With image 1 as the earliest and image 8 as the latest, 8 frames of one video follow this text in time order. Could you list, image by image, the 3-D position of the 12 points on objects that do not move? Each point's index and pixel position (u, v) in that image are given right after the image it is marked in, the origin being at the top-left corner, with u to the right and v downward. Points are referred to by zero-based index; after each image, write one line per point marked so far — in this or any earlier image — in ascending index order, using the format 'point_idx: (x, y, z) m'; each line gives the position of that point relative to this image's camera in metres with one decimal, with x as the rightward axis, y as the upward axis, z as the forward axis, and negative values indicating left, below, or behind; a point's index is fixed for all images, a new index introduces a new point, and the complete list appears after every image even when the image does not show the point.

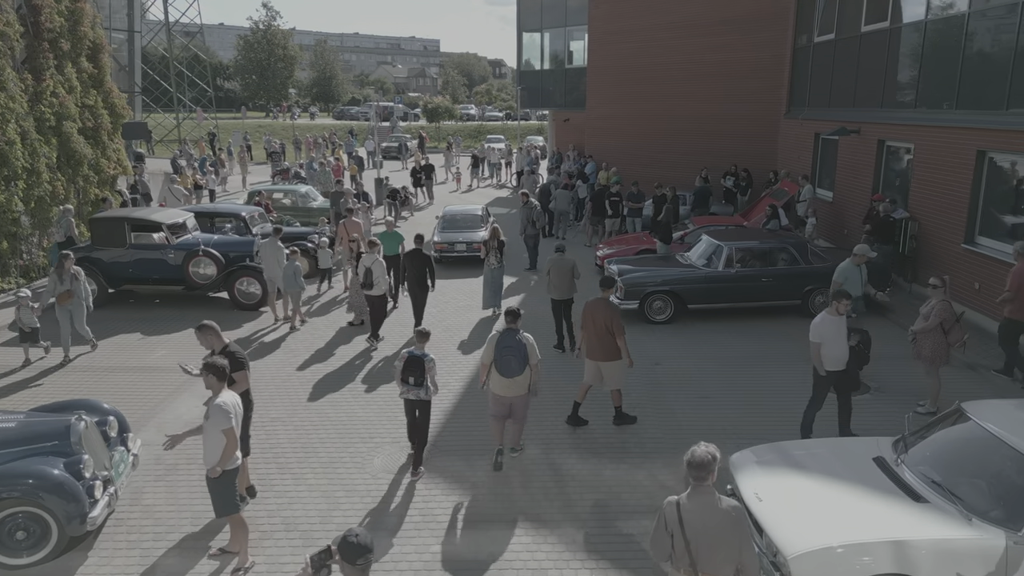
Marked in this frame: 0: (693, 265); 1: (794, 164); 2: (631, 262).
0: (+2.9, +0.4, +12.7) m
1: (+6.9, +3.0, +19.8) m
2: (+2.0, +0.4, +13.4) m
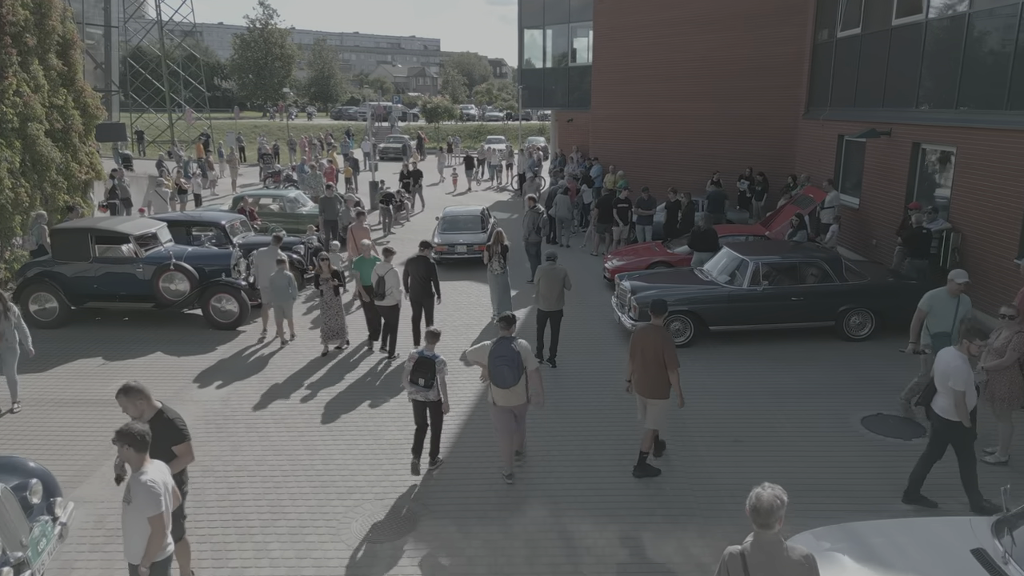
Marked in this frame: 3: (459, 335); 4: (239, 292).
0: (+2.9, +0.1, +11.5) m
1: (+7.0, +2.8, +18.5) m
2: (+2.0, +0.2, +12.2) m
3: (-0.9, -0.7, +14.0) m
4: (-4.3, -0.1, +12.6) m
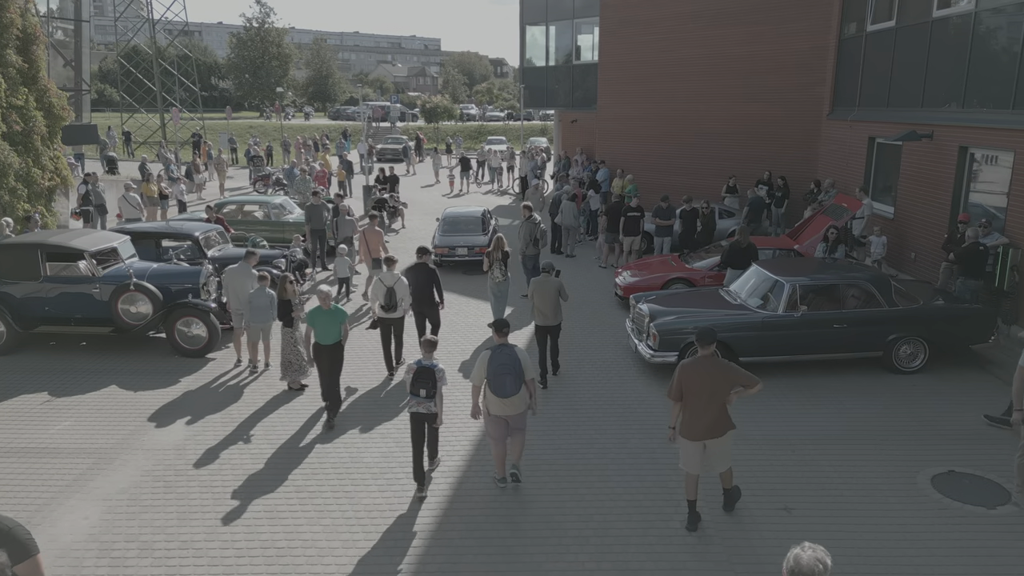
0: (+2.9, -0.2, +10.1) m
1: (+7.0, +2.4, +17.2) m
2: (+2.1, -0.1, +10.8) m
3: (-0.9, -1.1, +12.6) m
4: (-4.2, -0.4, +11.2) m
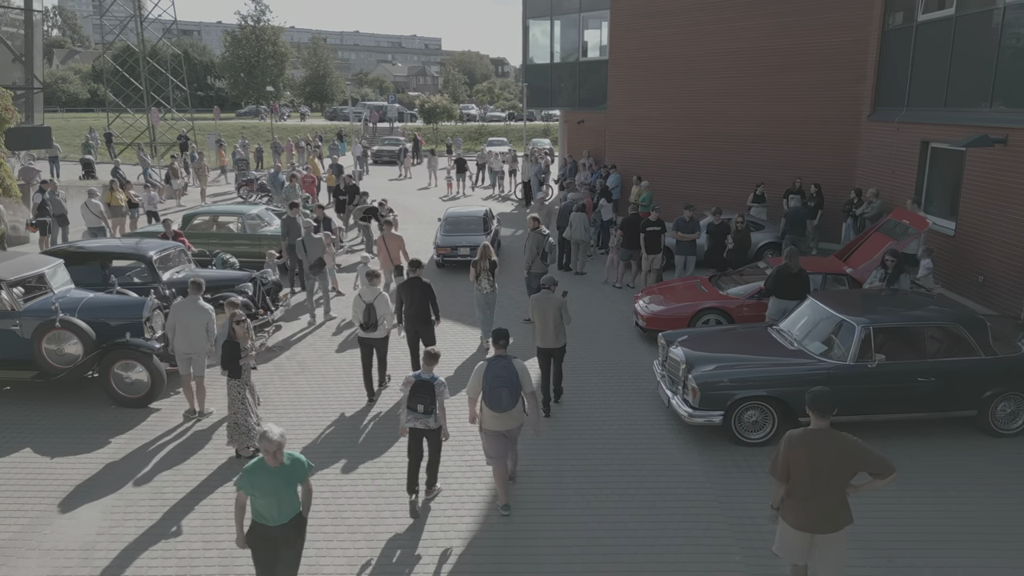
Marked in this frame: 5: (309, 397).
0: (+3.0, -0.6, +8.2) m
1: (+7.1, +2.0, +15.2) m
2: (+2.1, -0.6, +8.9) m
3: (-0.8, -1.5, +10.7) m
4: (-4.2, -0.8, +9.3) m
5: (-2.5, -1.3, +10.0) m
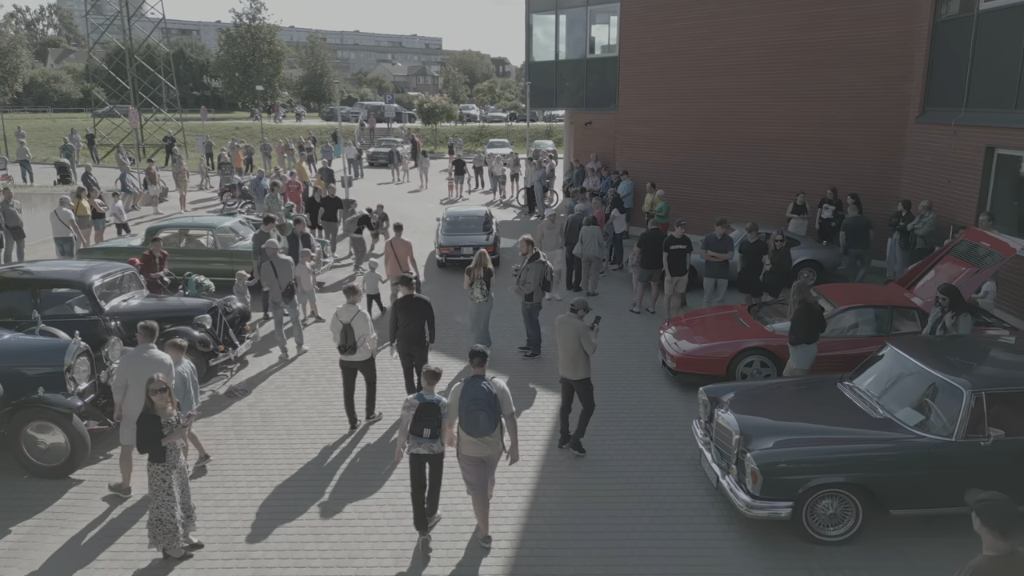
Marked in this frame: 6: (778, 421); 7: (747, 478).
0: (+3.0, -1.1, +6.4) m
1: (+7.1, +1.6, +13.4) m
2: (+2.2, -1.0, +7.1) m
3: (-0.8, -1.9, +8.9) m
4: (-4.1, -1.2, +7.5) m
5: (-2.5, -1.7, +8.2) m
6: (+2.2, -1.1, +6.6) m
7: (+1.8, -1.5, +6.2) m
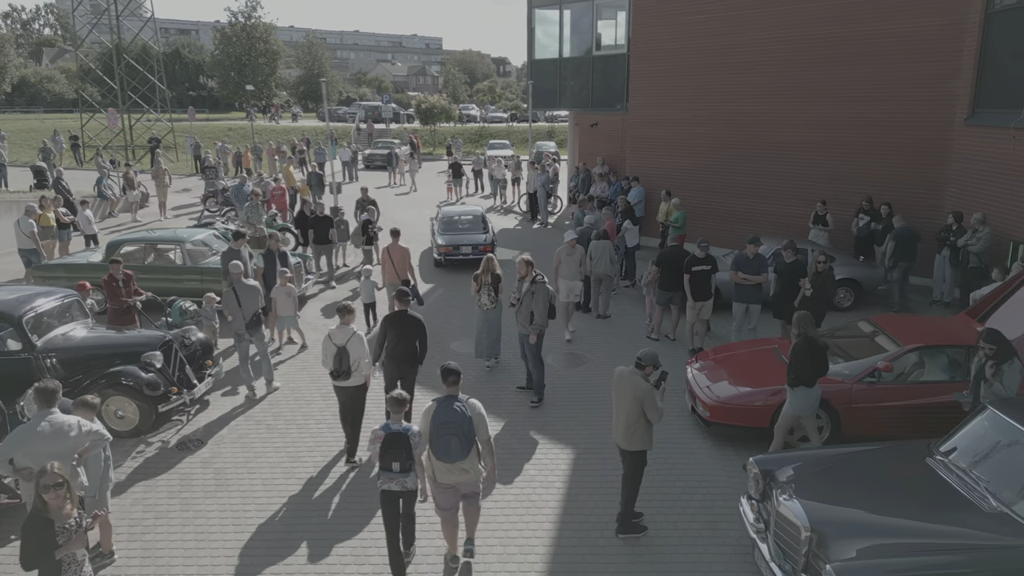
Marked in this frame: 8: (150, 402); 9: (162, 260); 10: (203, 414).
0: (+3.0, -1.4, +4.9) m
1: (+7.2, +1.3, +12.0) m
2: (+2.2, -1.3, +5.6) m
3: (-0.8, -2.2, +7.4) m
4: (-4.1, -1.5, +6.1) m
5: (-2.4, -2.1, +6.7) m
6: (+2.2, -1.4, +5.1) m
7: (+1.8, -1.8, +4.8) m
8: (-3.8, -1.2, +8.5) m
9: (-5.9, +0.5, +13.6) m
10: (-3.5, -1.4, +9.1) m
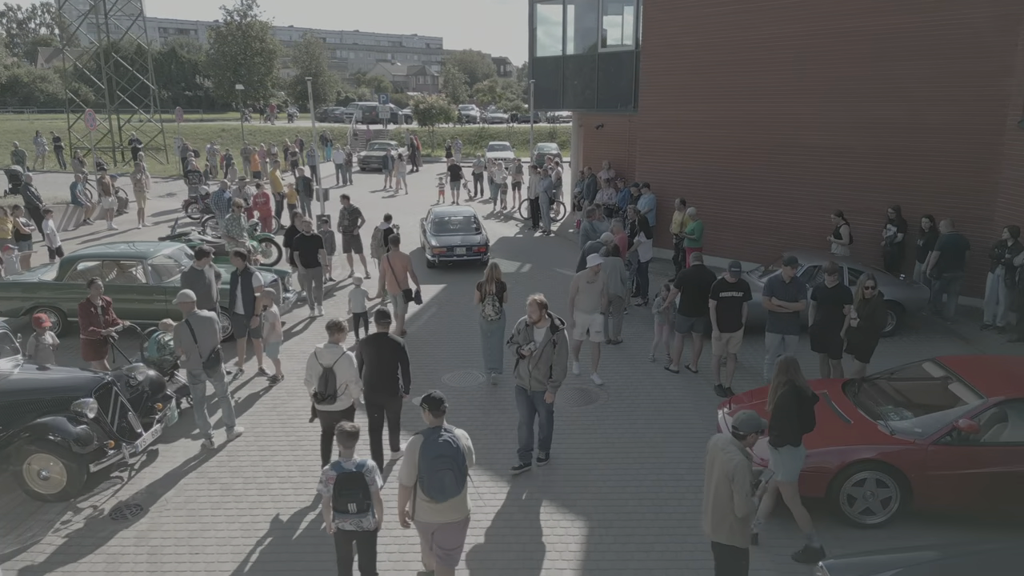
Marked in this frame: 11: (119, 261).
0: (+3.0, -1.7, +3.5) m
1: (+7.2, +0.9, +10.6) m
2: (+2.2, -1.6, +4.3) m
3: (-0.8, -2.6, +6.1) m
4: (-4.1, -1.9, +4.7) m
5: (-2.4, -2.4, +5.3) m
6: (+2.2, -1.7, +3.8) m
7: (+1.8, -2.1, +3.4) m
8: (-3.8, -1.5, +7.1) m
9: (-5.9, +0.2, +12.2) m
10: (-3.5, -1.7, +7.8) m
11: (-6.0, +0.4, +12.2) m
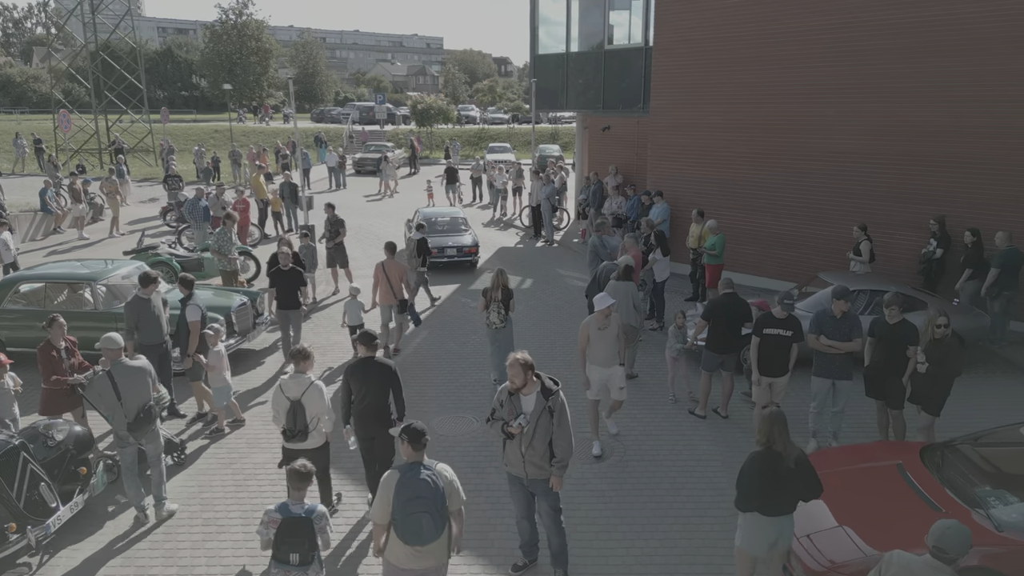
0: (+3.0, -2.0, +2.1) m
1: (+7.2, +0.6, +9.2) m
2: (+2.2, -2.0, +2.8) m
3: (-0.8, -2.9, +4.6) m
4: (-4.1, -2.2, +3.3) m
5: (-2.5, -2.7, +3.9) m
6: (+2.2, -2.1, +2.3) m
7: (+1.8, -2.5, +2.0) m
8: (-3.8, -1.8, +5.7) m
9: (-5.9, -0.2, +10.8) m
10: (-3.5, -2.1, +6.3) m
11: (-6.0, +0.1, +10.8) m
